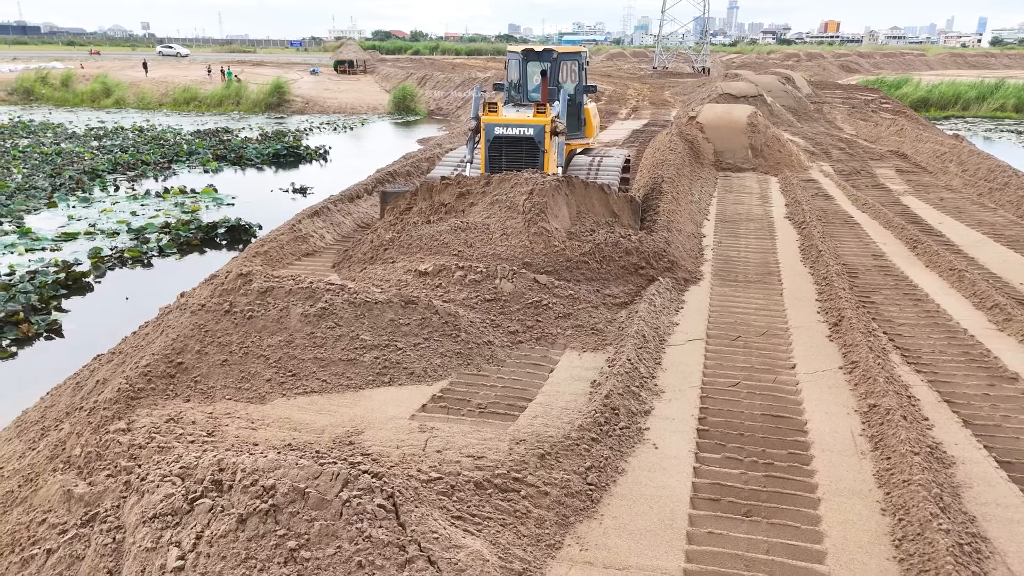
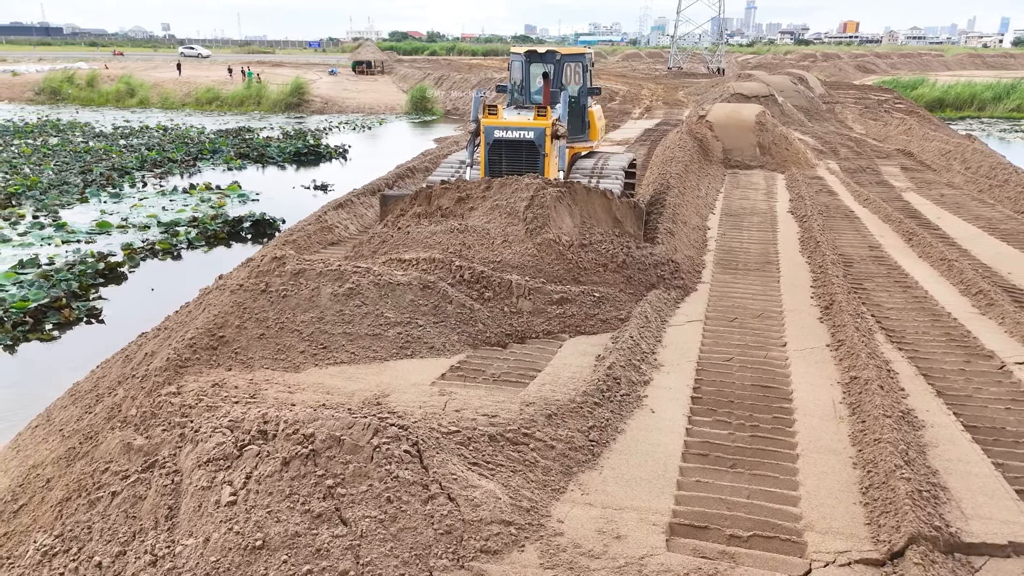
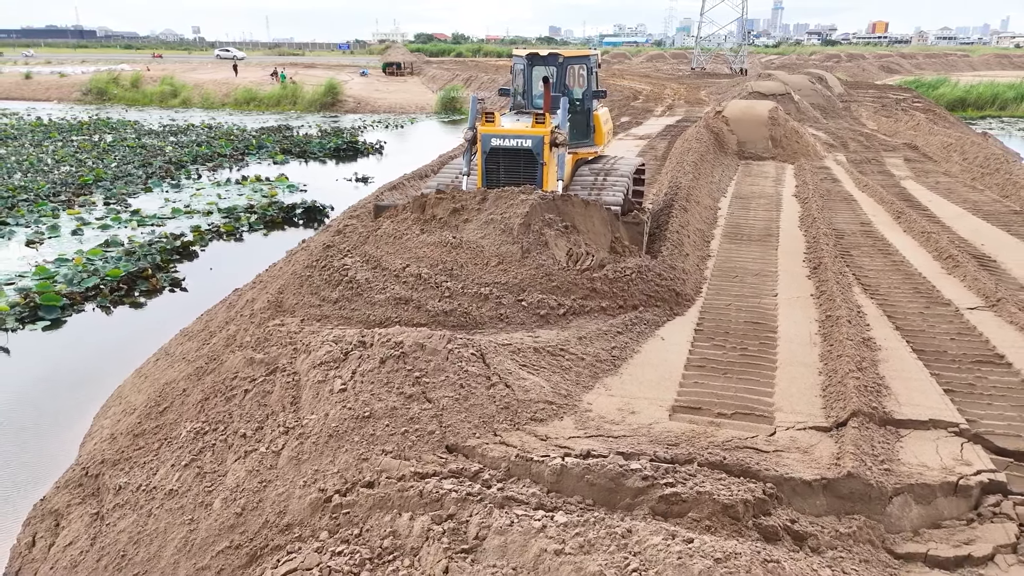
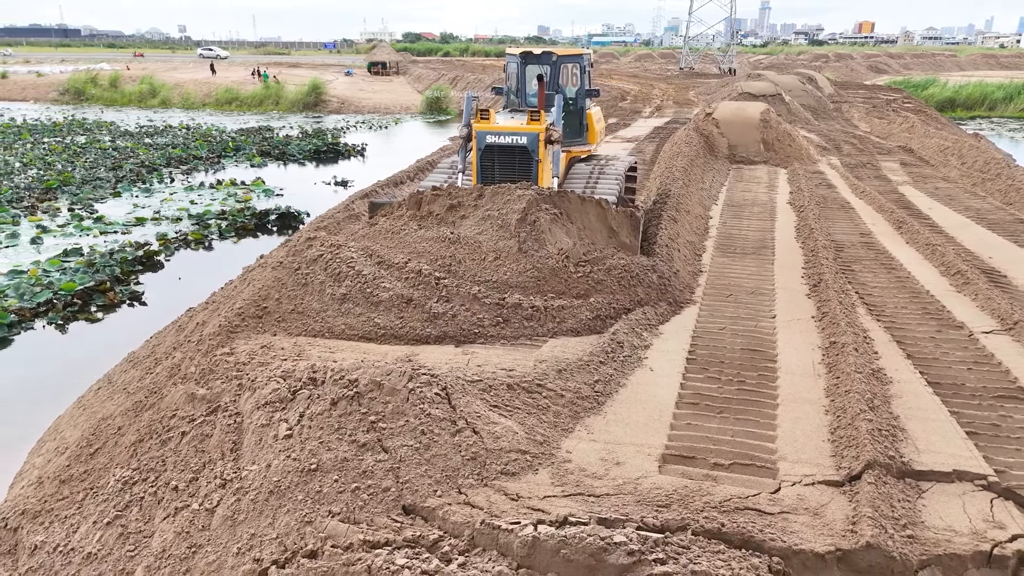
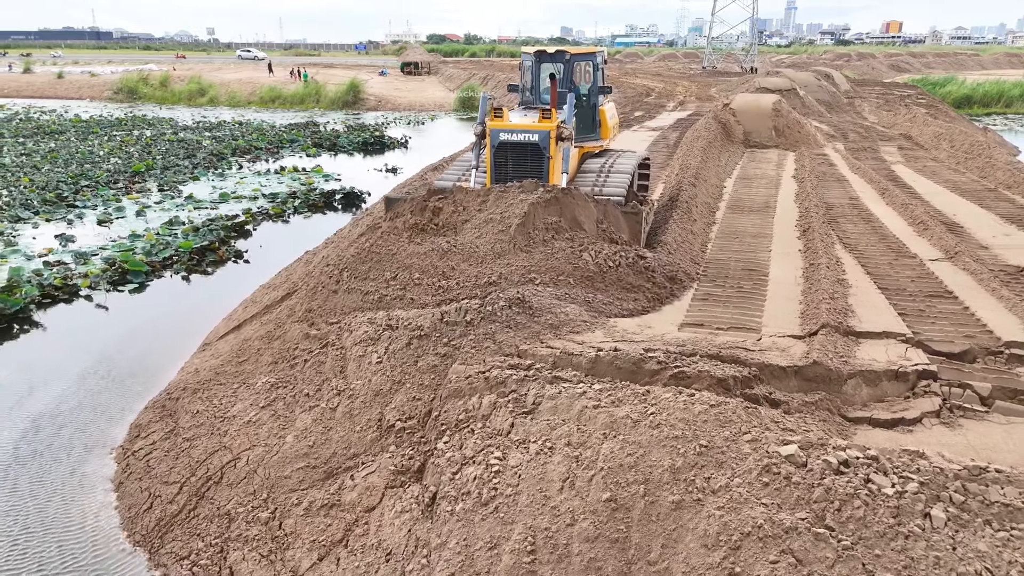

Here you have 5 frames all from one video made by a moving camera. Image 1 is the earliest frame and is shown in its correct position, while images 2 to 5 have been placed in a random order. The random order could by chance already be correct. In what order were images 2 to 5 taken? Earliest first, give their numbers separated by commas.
2, 4, 3, 5
